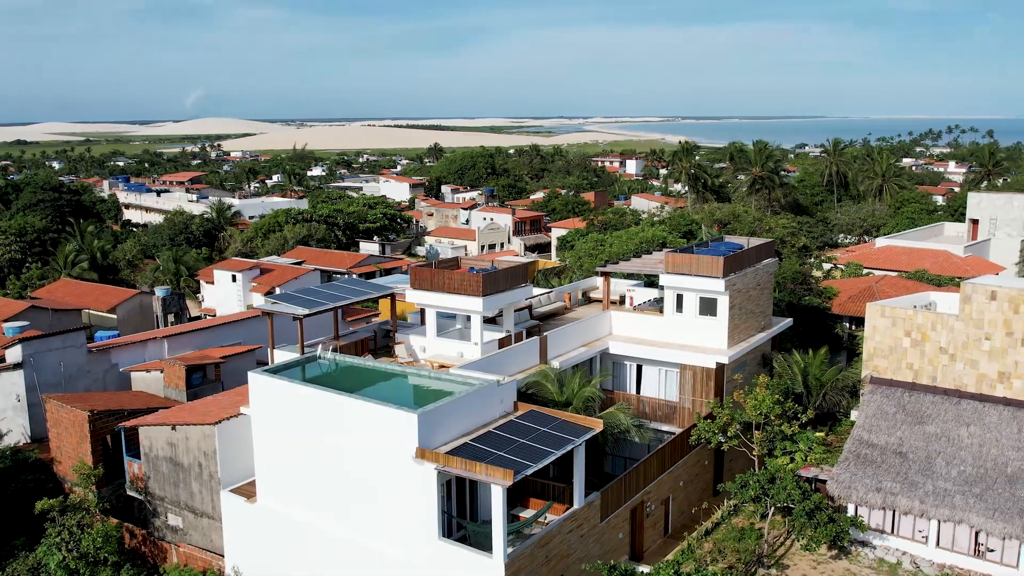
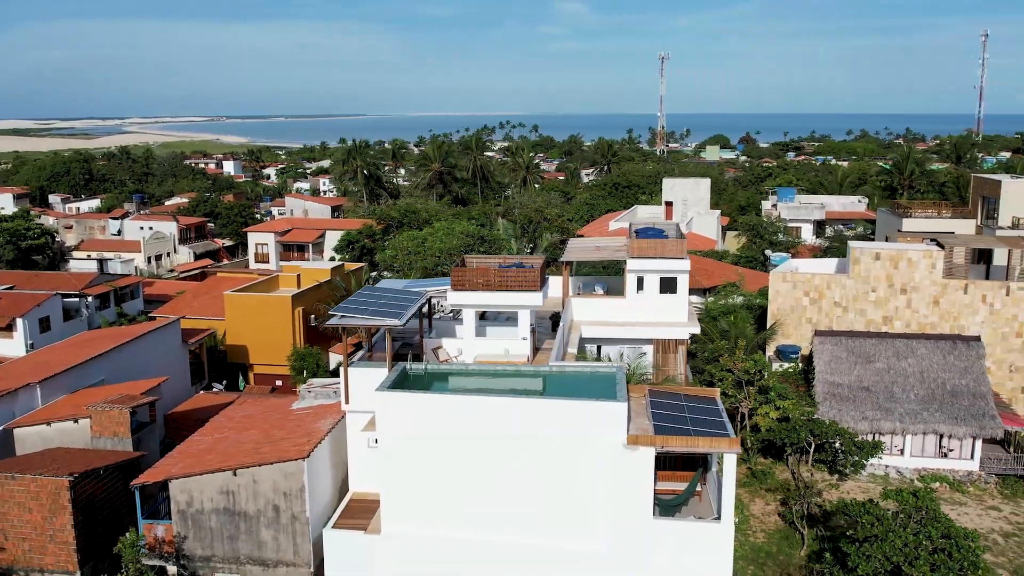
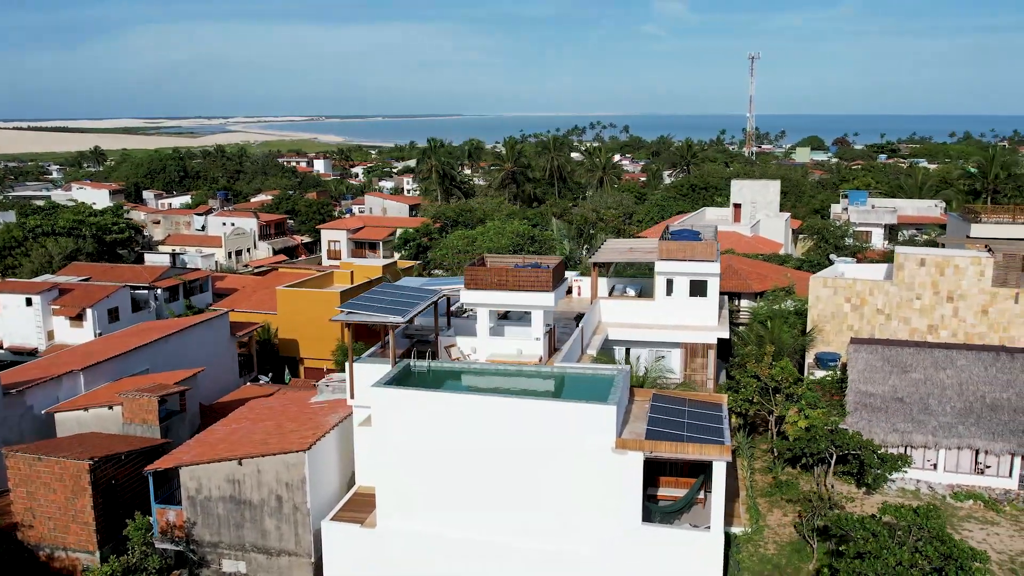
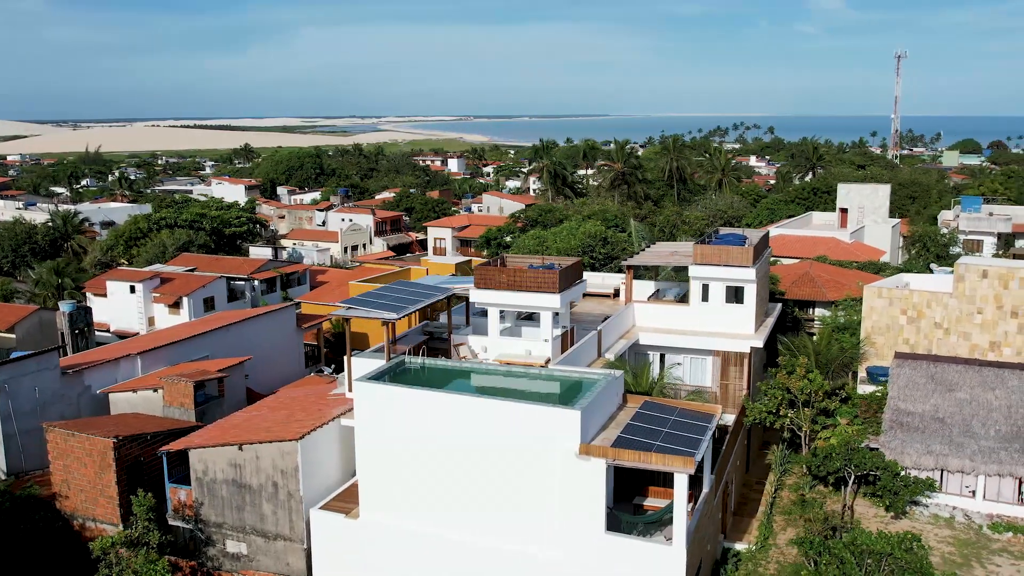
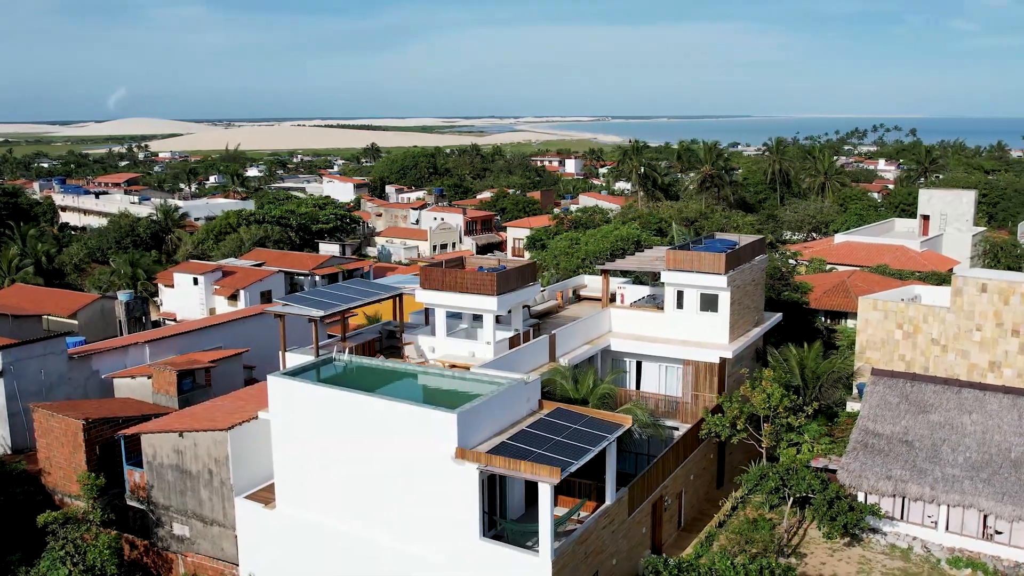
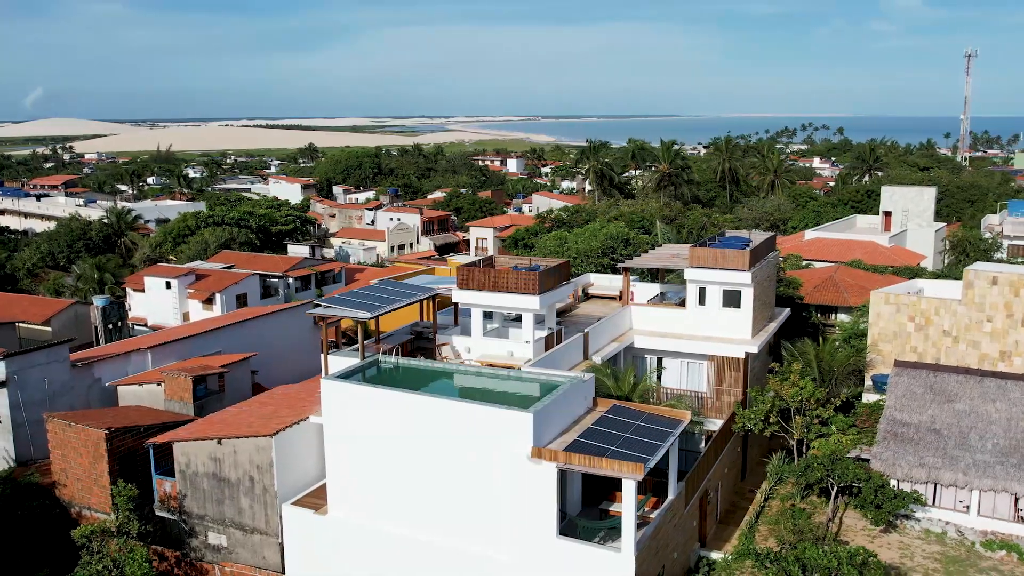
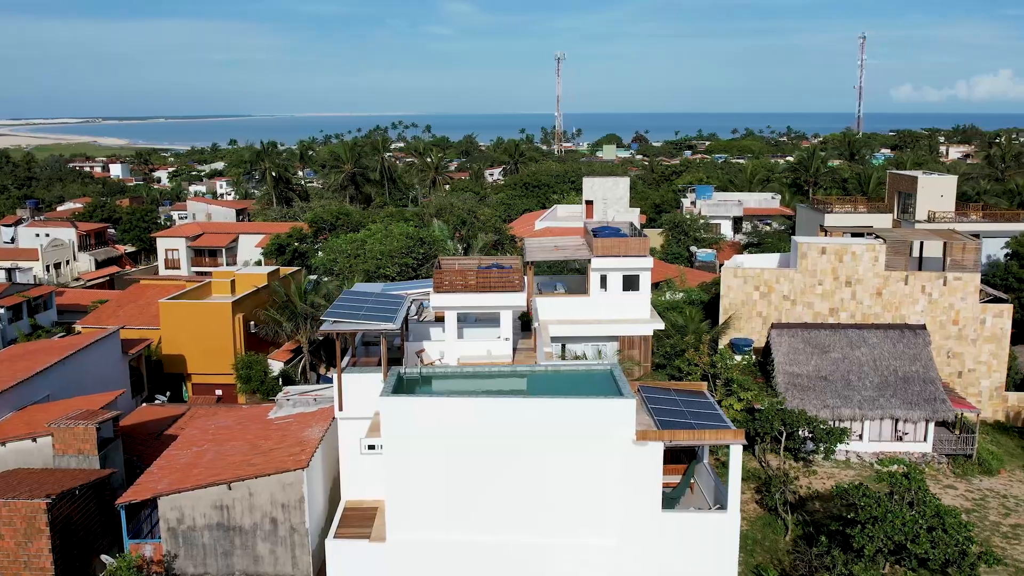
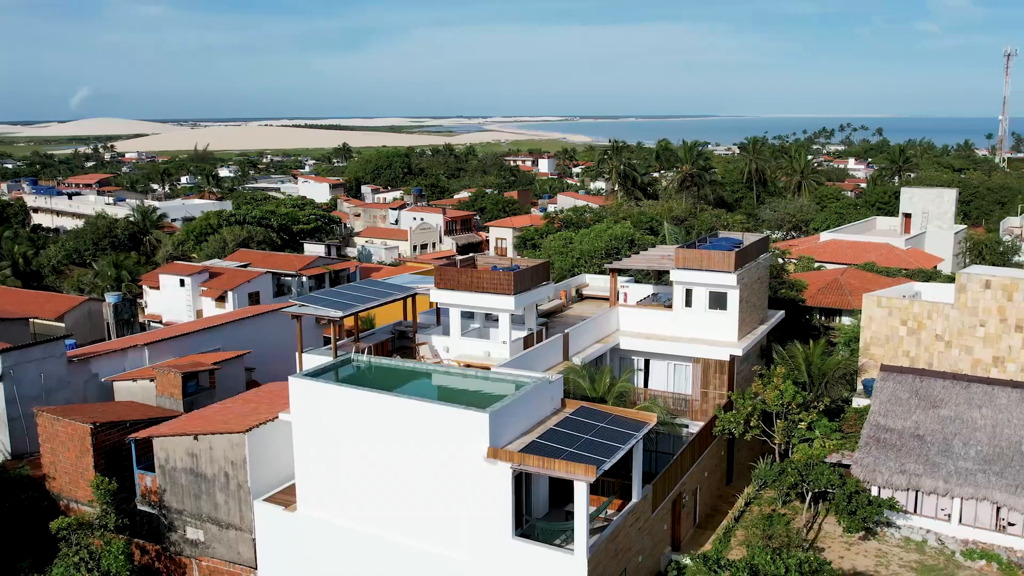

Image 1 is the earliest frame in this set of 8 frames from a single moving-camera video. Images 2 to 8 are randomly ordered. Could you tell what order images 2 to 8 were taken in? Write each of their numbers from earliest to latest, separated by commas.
5, 8, 6, 4, 3, 2, 7
